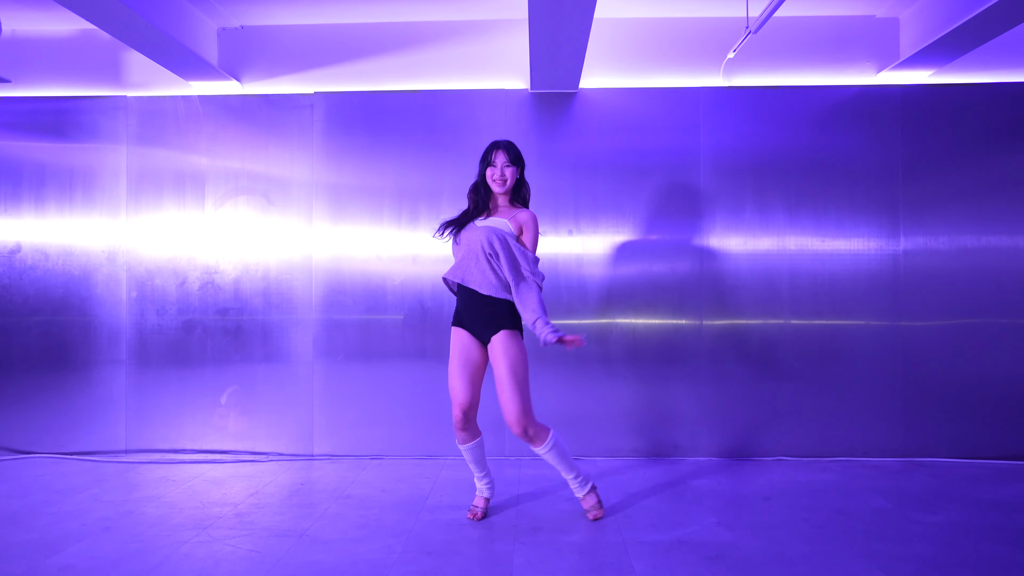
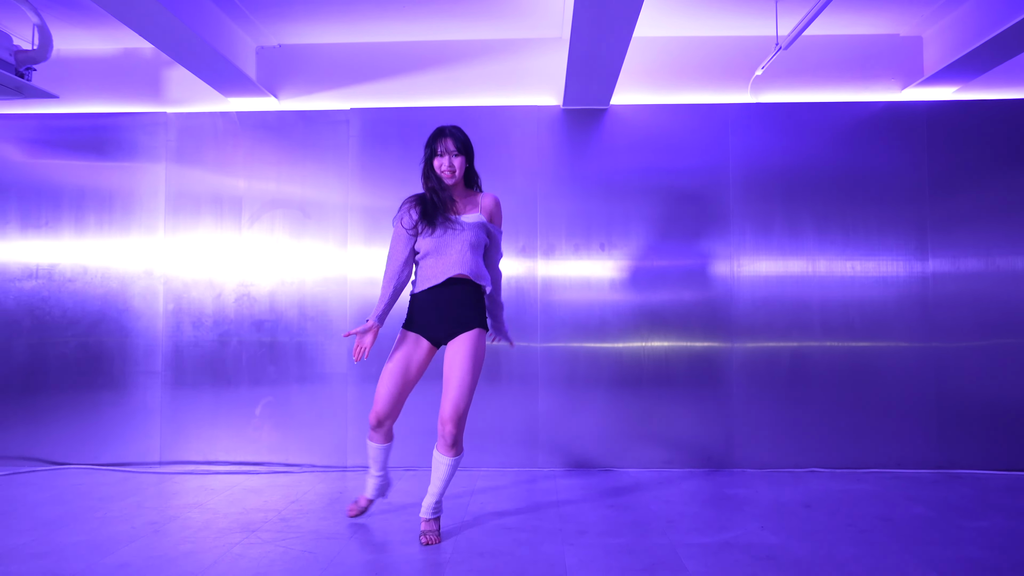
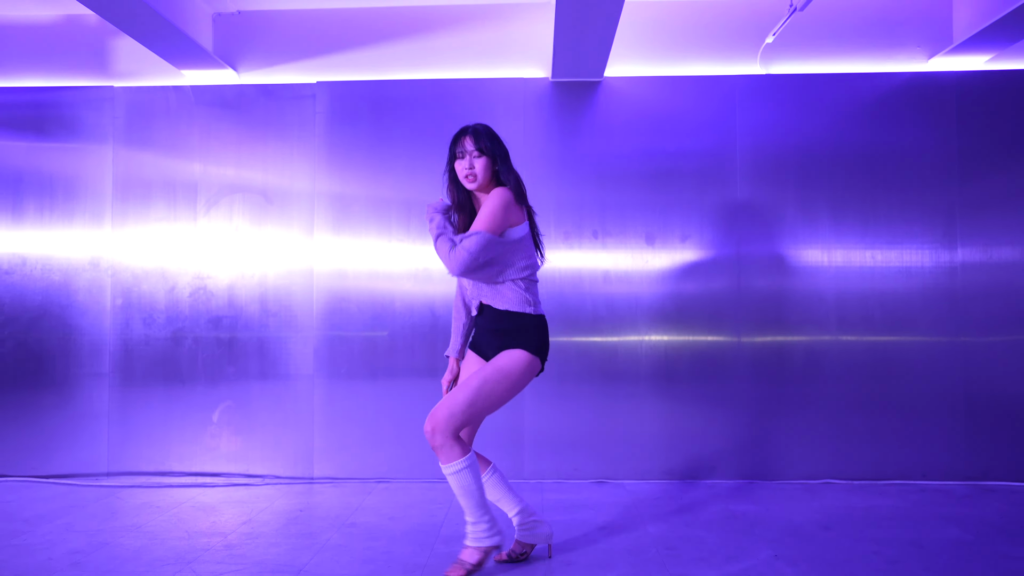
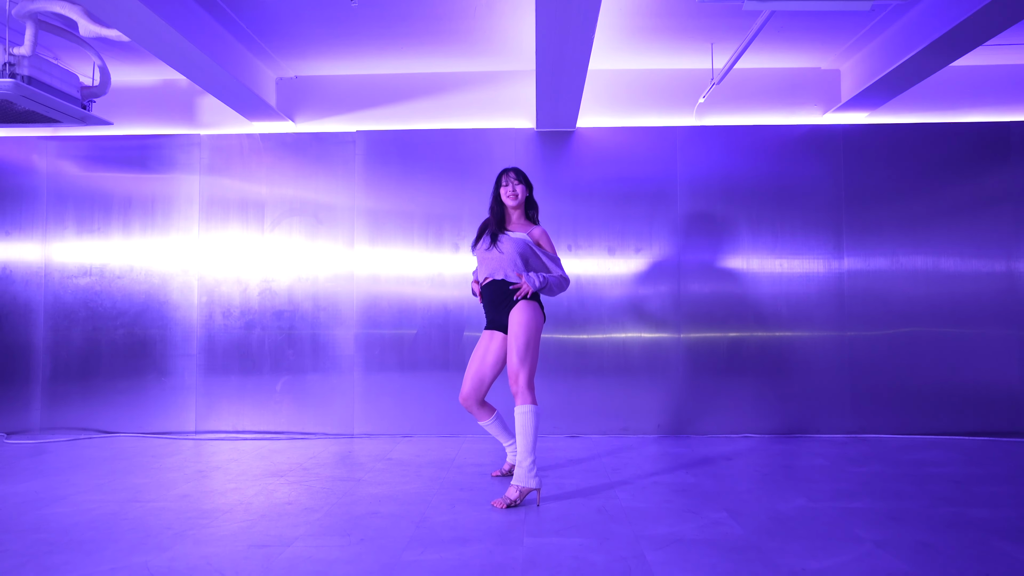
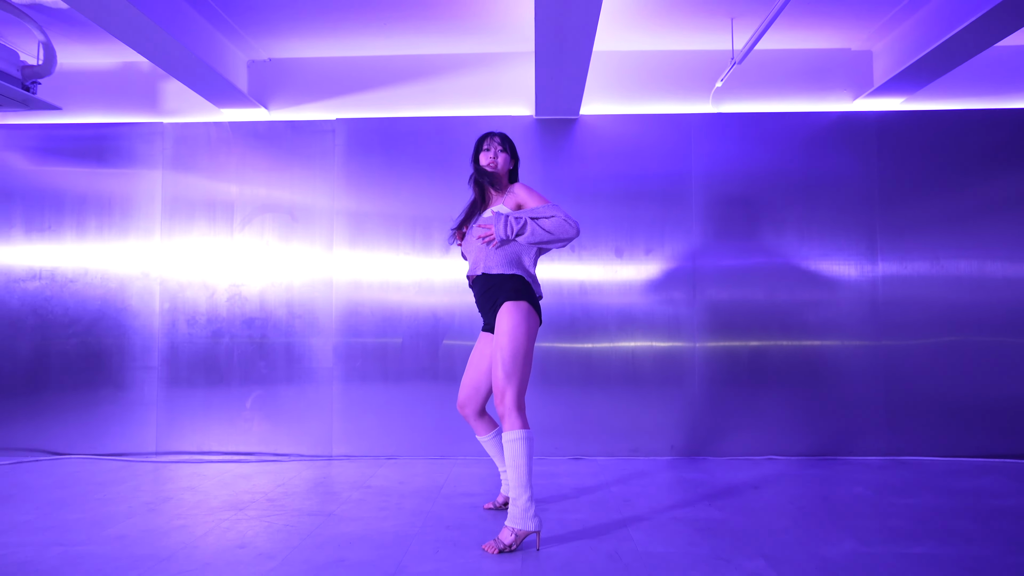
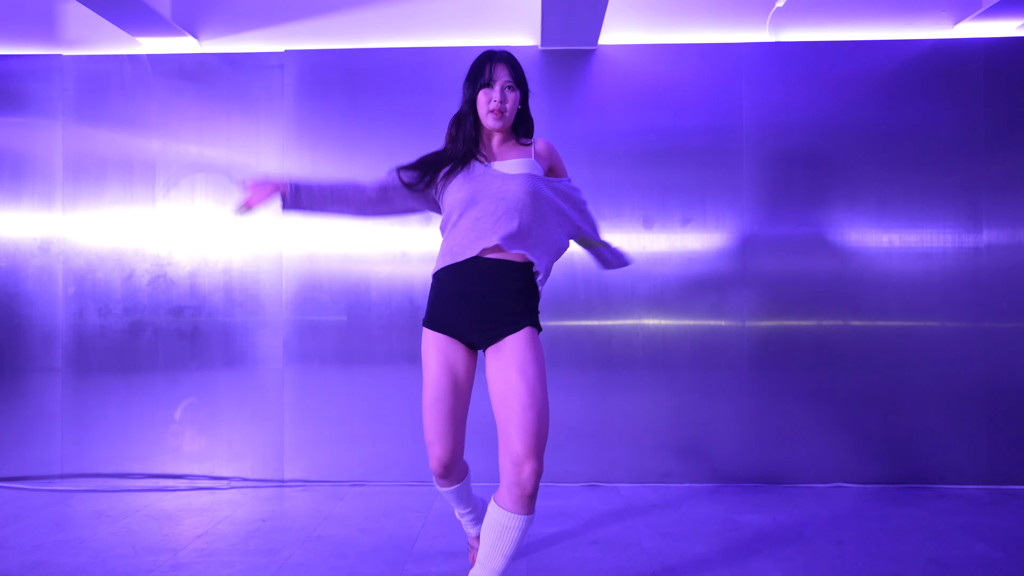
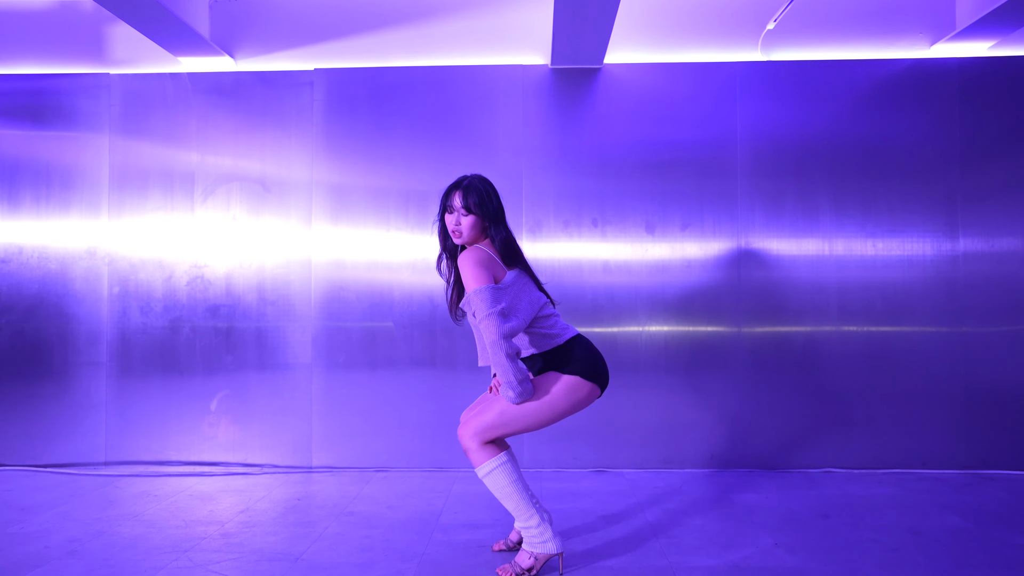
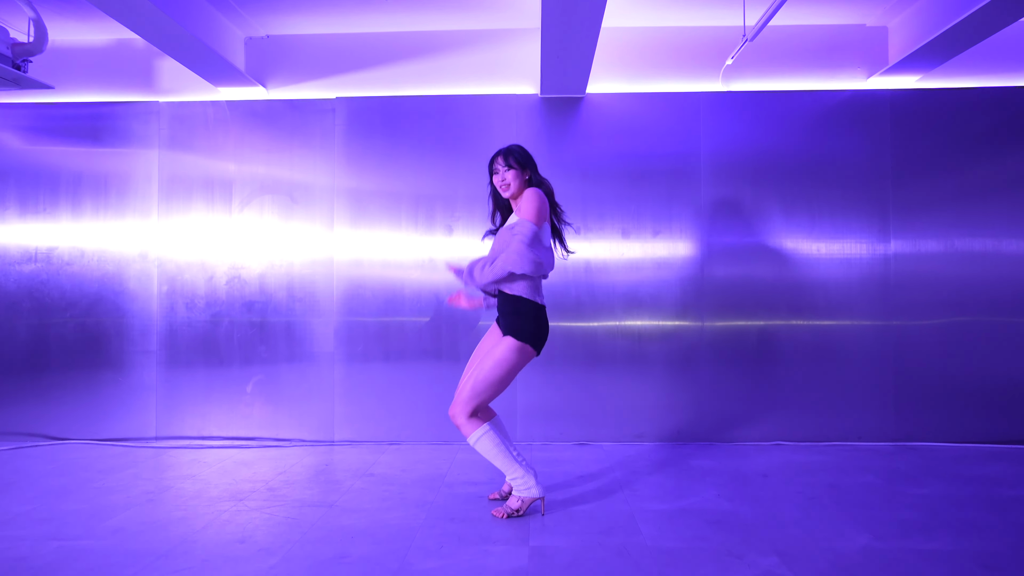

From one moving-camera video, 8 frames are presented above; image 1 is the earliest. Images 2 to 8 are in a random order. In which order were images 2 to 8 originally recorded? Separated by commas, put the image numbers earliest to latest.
6, 5, 4, 8, 7, 3, 2
